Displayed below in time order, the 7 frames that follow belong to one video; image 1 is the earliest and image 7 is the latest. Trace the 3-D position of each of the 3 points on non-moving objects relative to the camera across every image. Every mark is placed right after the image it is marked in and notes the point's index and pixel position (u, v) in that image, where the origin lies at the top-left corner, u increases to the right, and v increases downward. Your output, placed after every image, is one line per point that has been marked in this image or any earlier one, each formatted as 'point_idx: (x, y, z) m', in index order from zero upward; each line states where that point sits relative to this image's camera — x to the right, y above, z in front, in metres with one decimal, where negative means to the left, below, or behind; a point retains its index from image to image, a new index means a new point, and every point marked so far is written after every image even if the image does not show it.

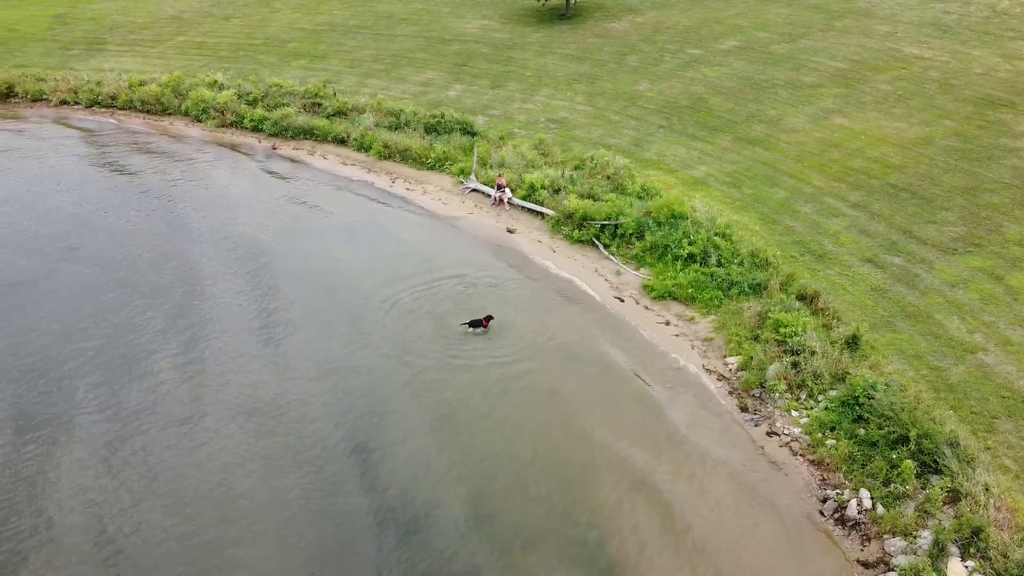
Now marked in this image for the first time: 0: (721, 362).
0: (+5.8, -2.1, +17.6) m
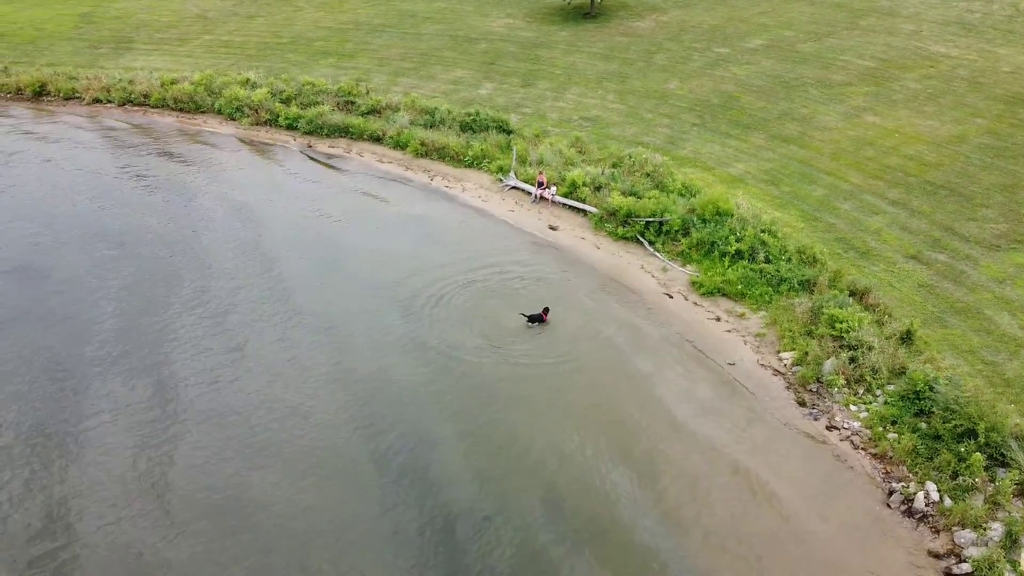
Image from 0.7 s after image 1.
0: (+7.4, -2.0, +17.8) m
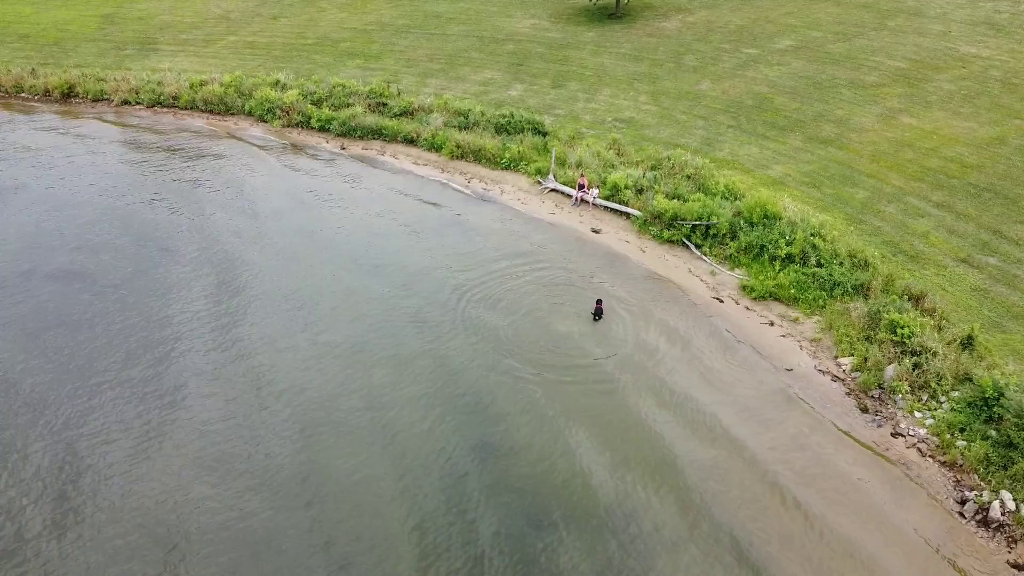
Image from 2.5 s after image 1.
0: (+8.9, -2.1, +17.6) m
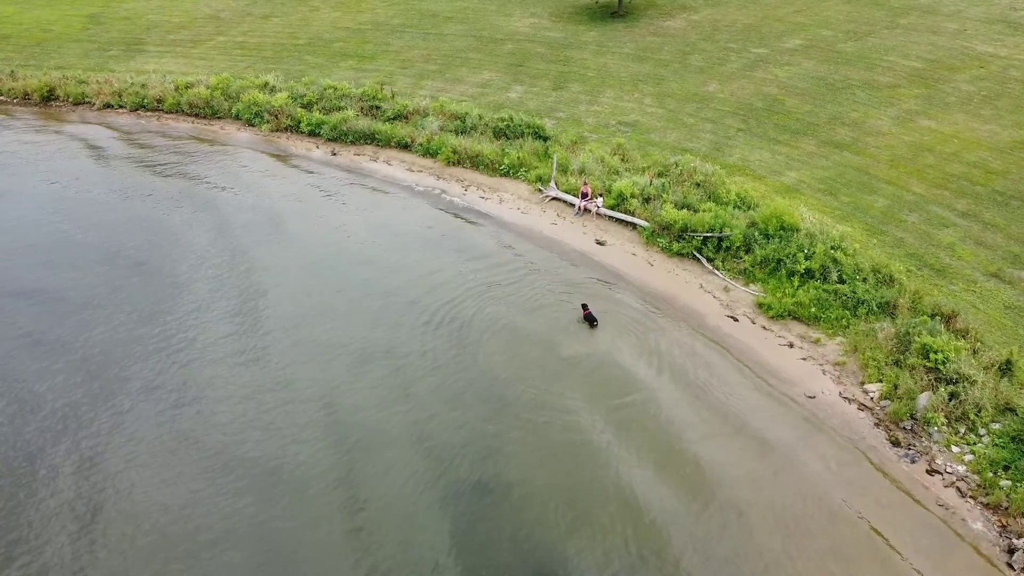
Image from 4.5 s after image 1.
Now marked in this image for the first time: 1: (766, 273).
0: (+8.9, -2.6, +16.3) m
1: (+7.9, +0.4, +19.6) m
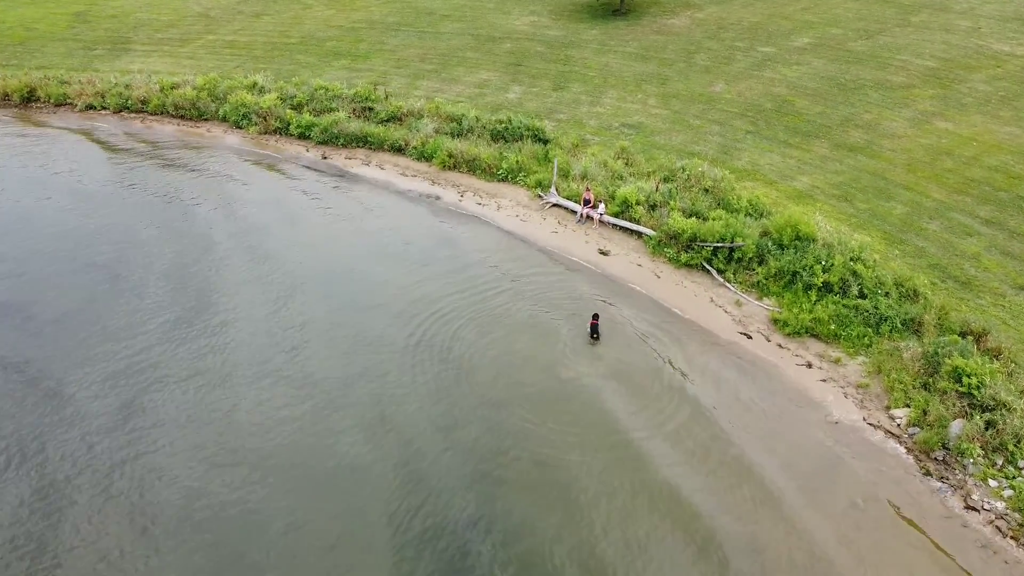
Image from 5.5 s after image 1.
0: (+8.9, -3.0, +15.1) m
1: (+7.8, 0.0, +18.4) m
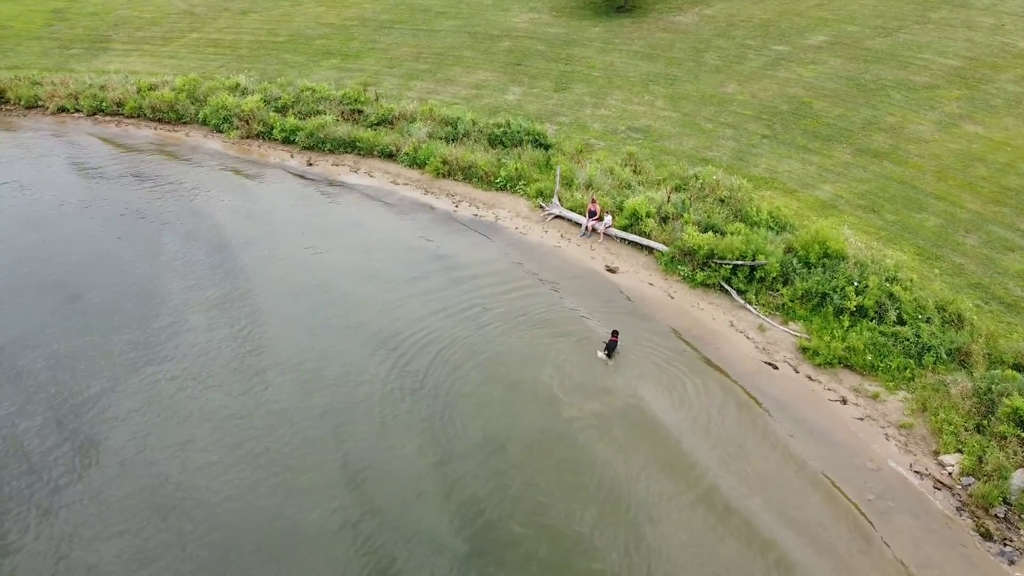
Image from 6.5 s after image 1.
0: (+8.9, -3.6, +13.3) m
1: (+7.8, -0.6, +16.6) m
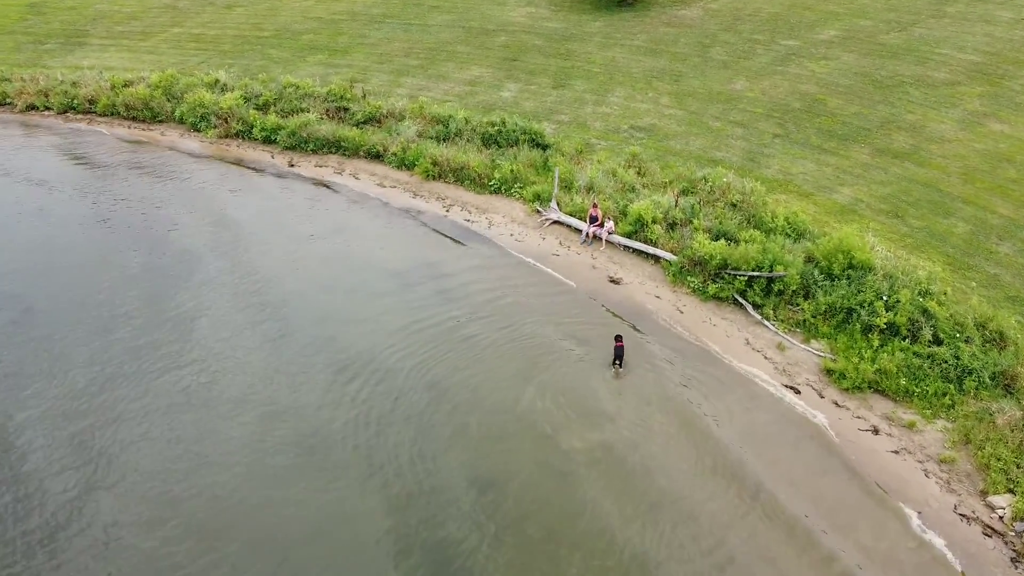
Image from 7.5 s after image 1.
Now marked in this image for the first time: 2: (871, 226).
0: (+8.7, -4.0, +11.7) m
1: (+7.6, -0.9, +15.1) m
2: (+10.7, +1.8, +18.6) m
